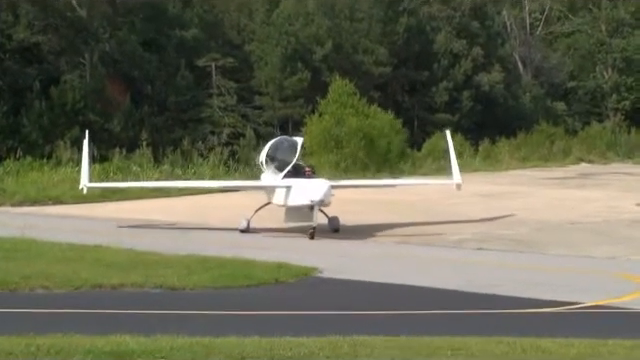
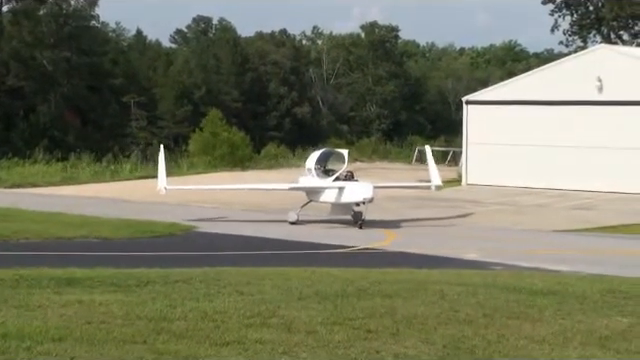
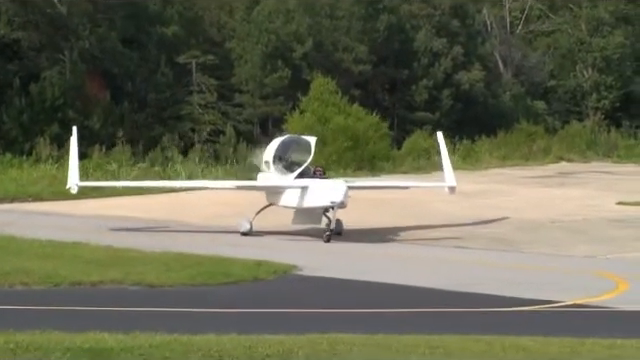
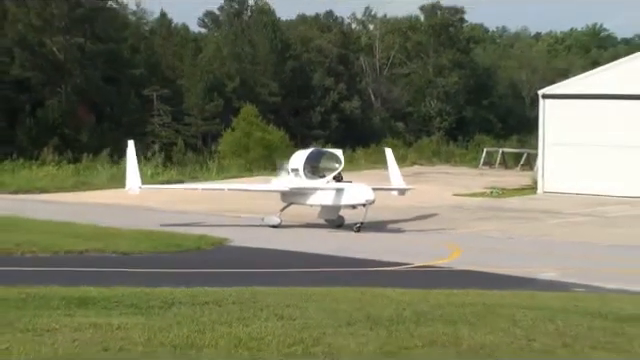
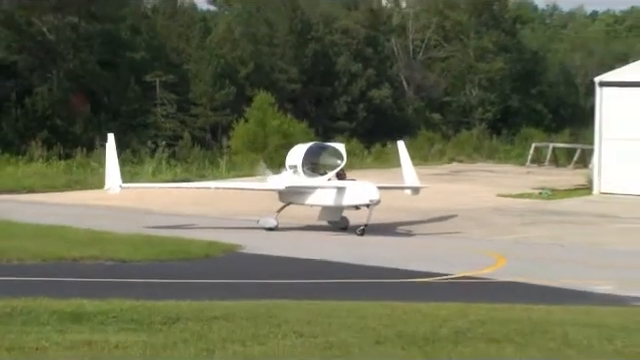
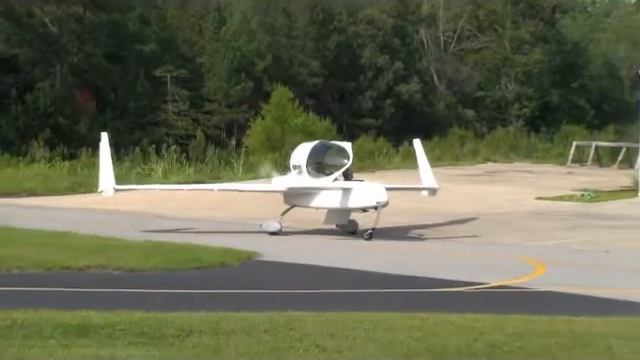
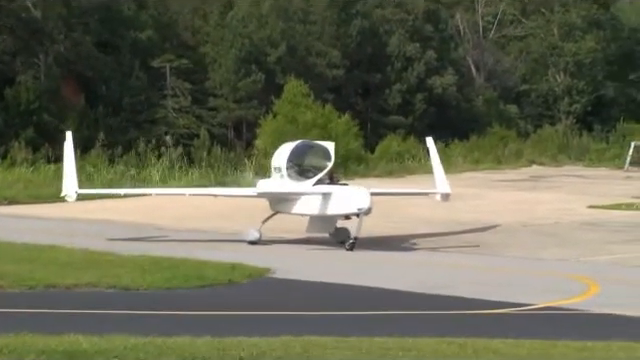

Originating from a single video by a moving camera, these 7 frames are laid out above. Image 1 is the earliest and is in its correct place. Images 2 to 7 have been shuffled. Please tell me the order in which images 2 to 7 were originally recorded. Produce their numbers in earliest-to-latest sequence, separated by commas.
3, 7, 6, 5, 4, 2
